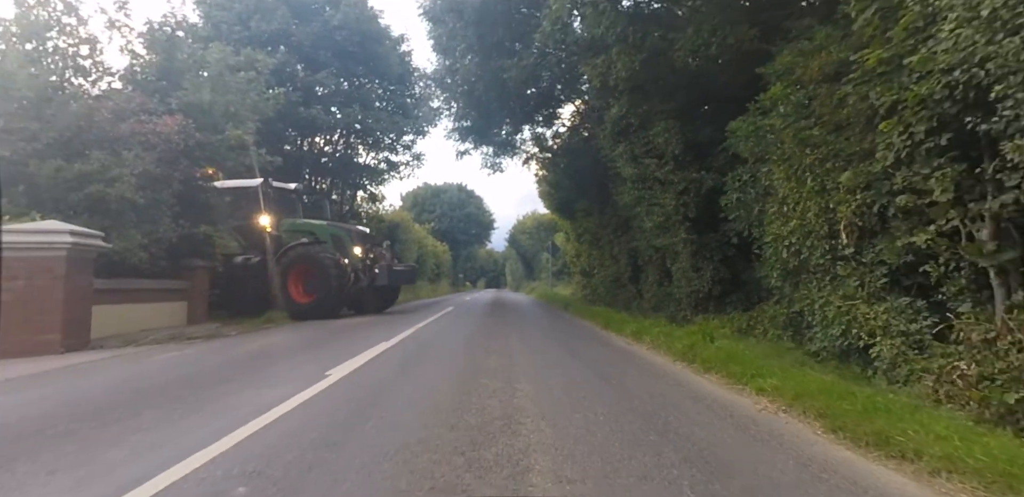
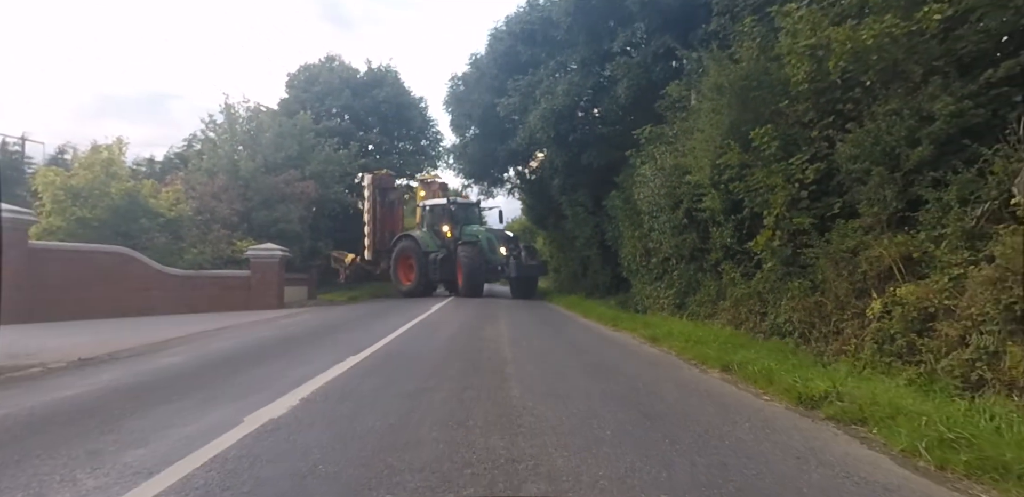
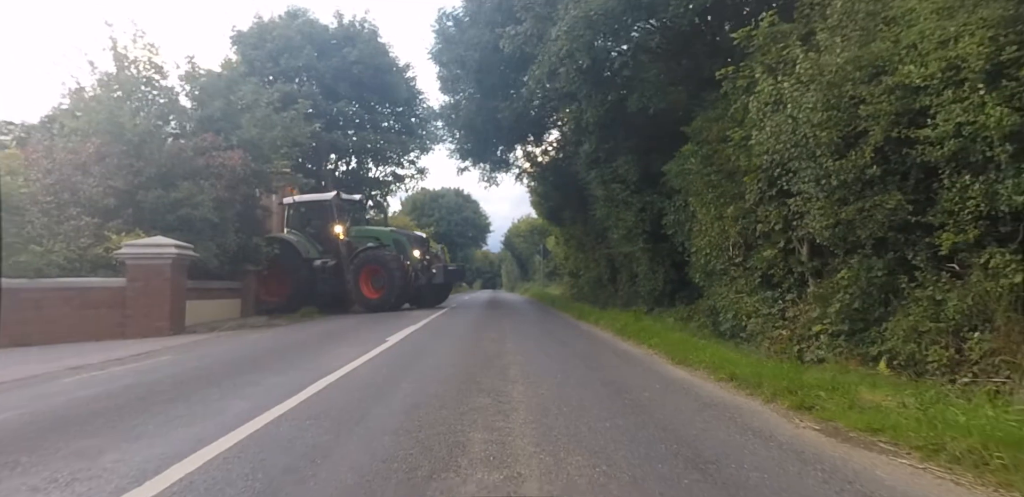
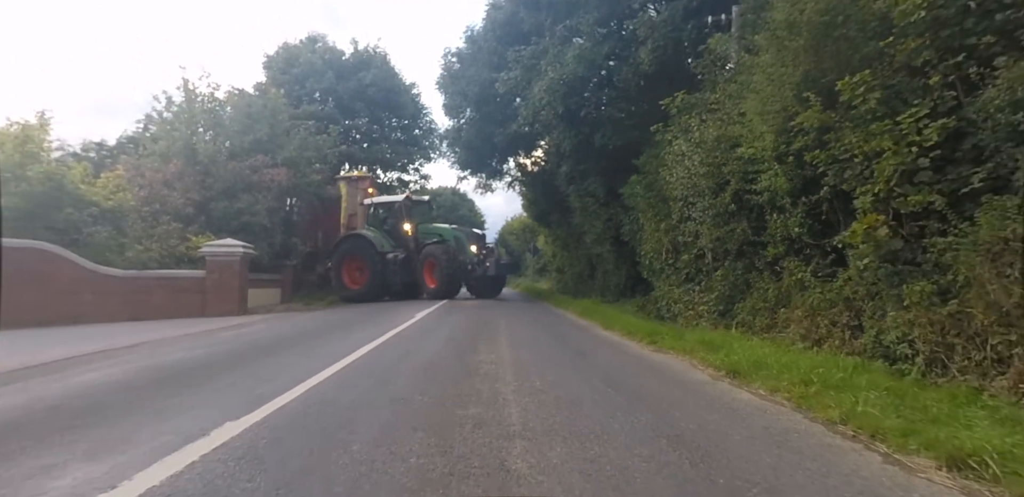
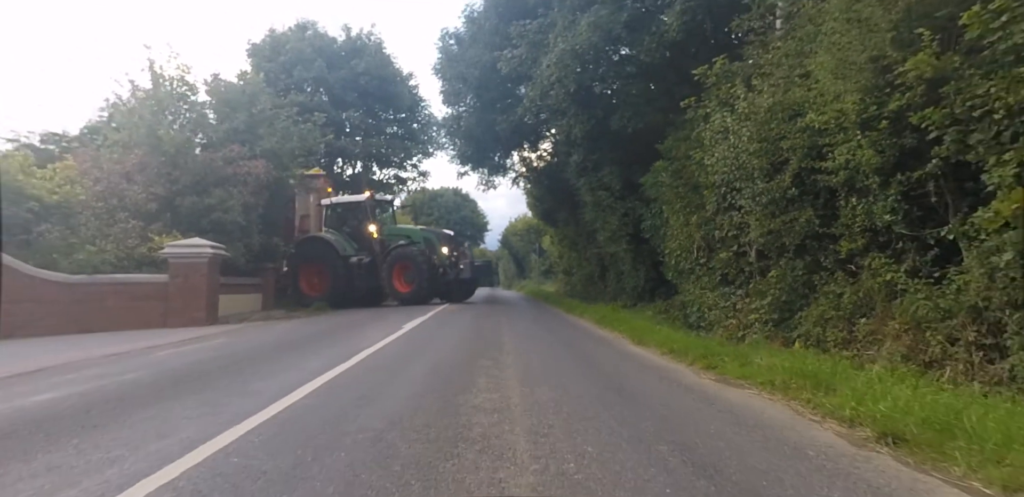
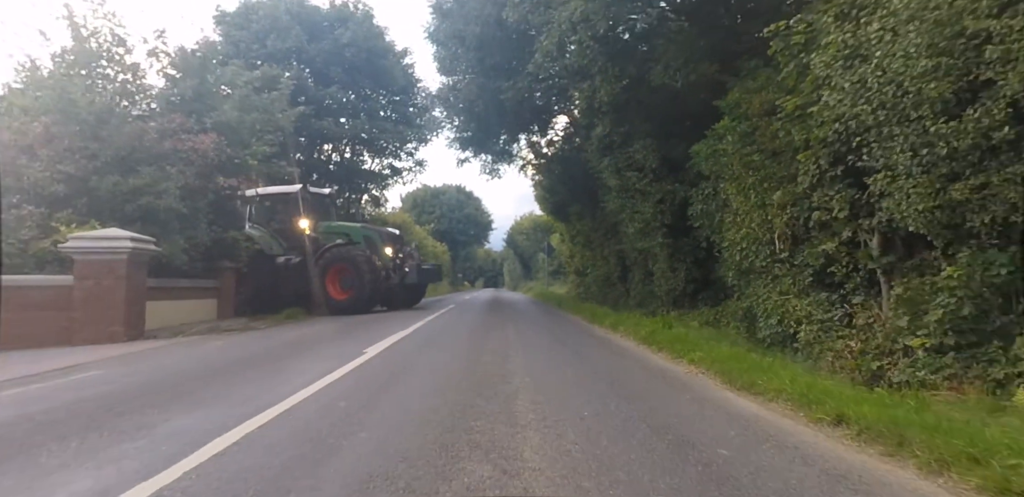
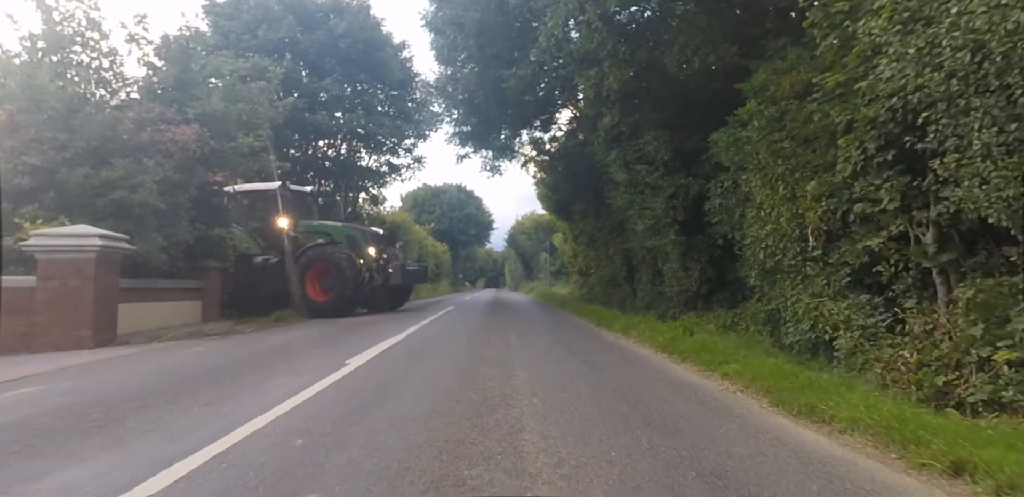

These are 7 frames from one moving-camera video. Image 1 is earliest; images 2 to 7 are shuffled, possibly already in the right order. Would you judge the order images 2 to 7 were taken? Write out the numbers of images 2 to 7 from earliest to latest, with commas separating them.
7, 6, 3, 5, 4, 2
